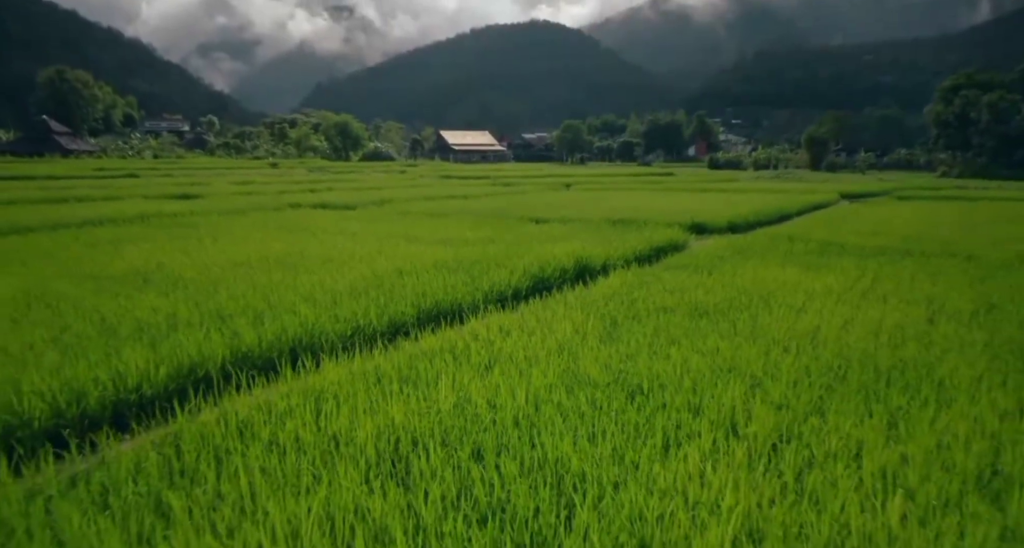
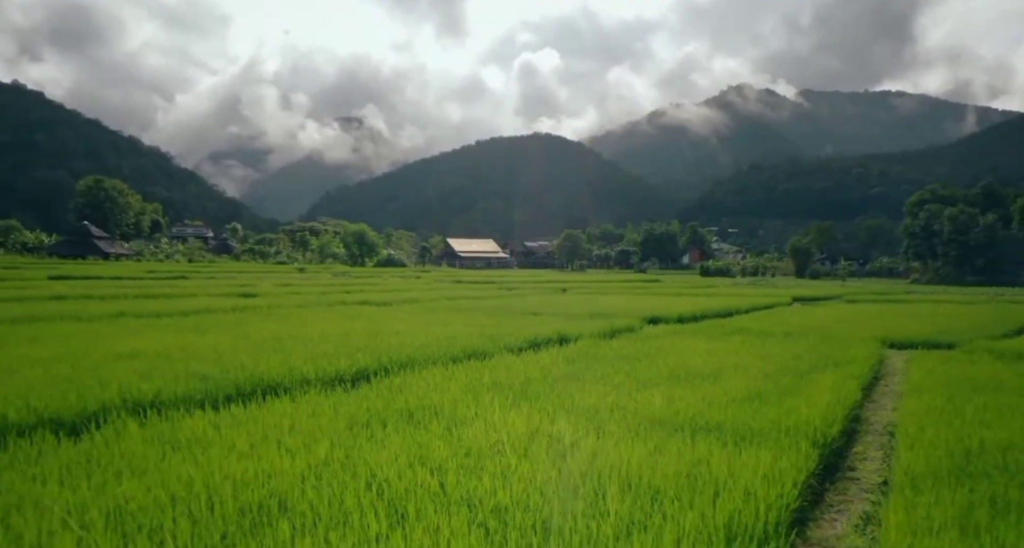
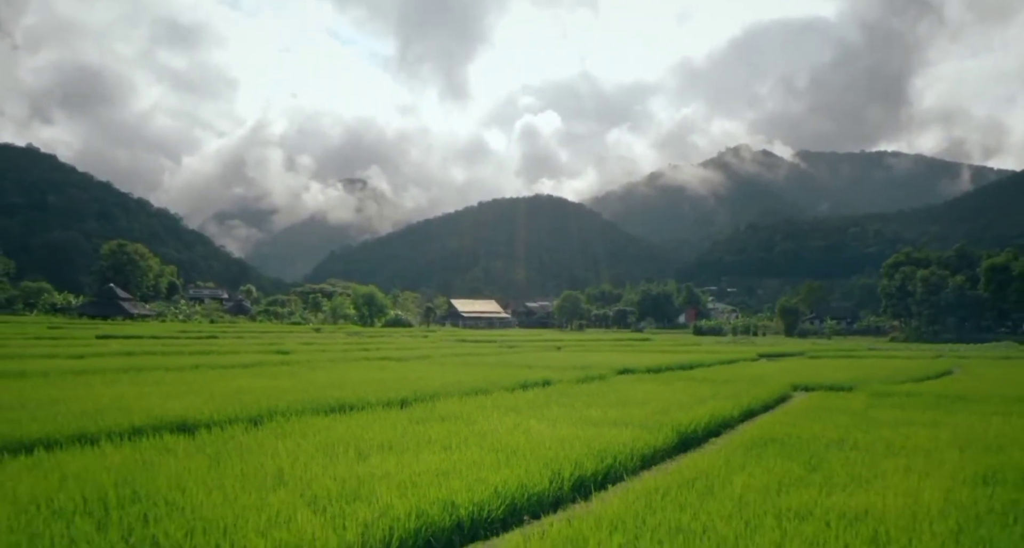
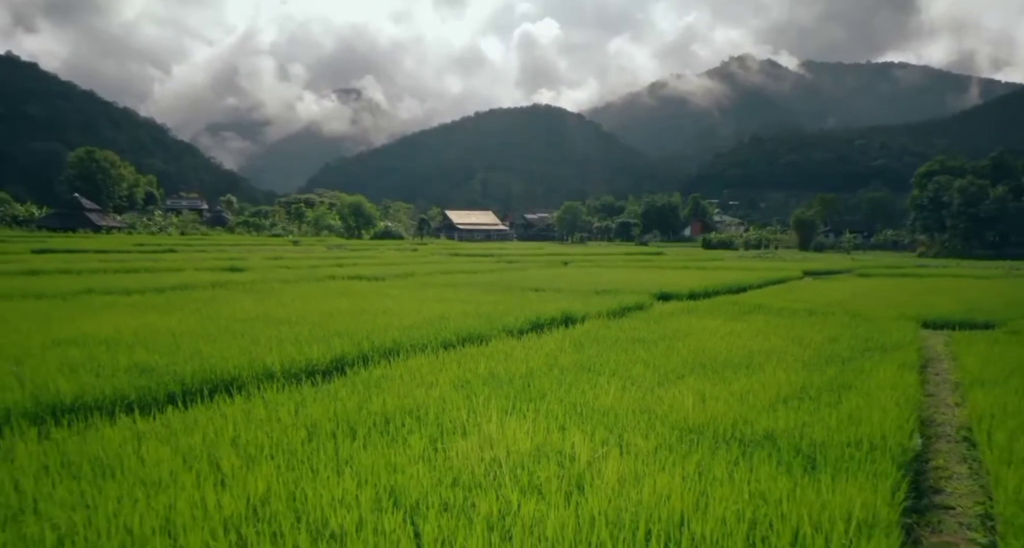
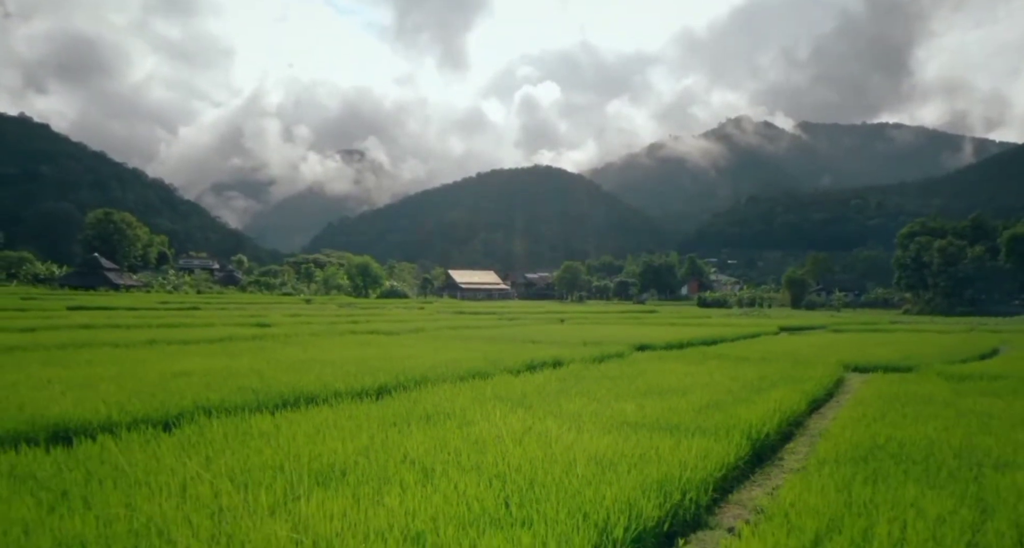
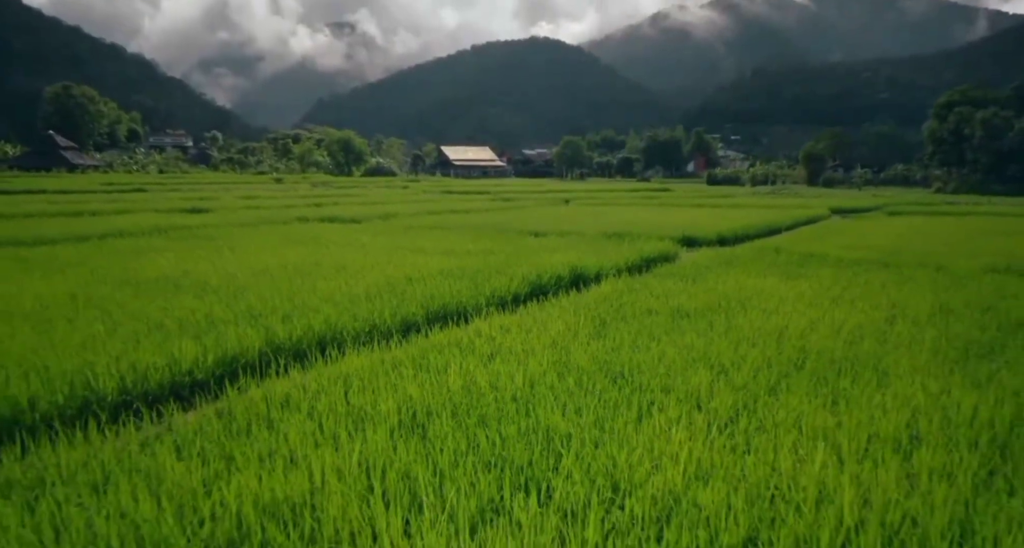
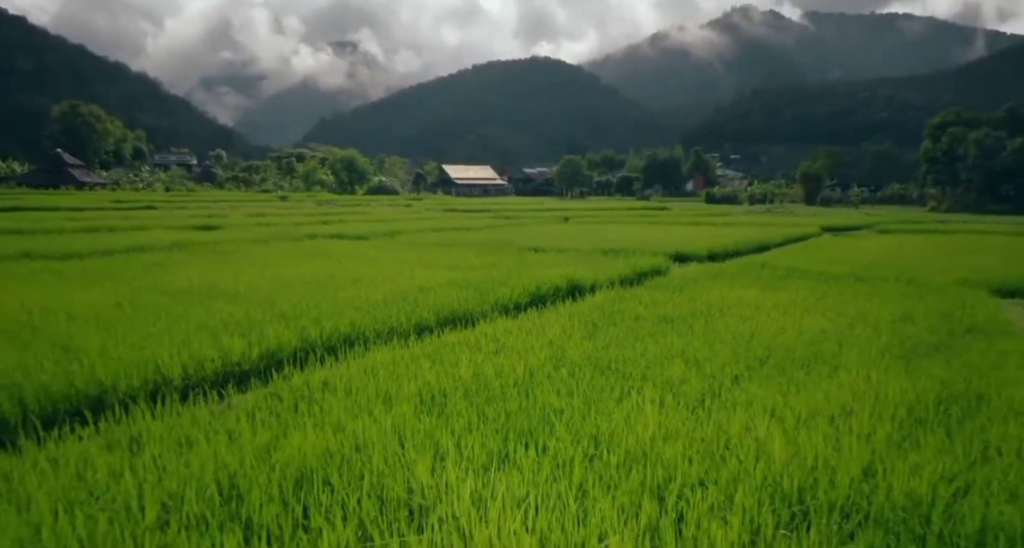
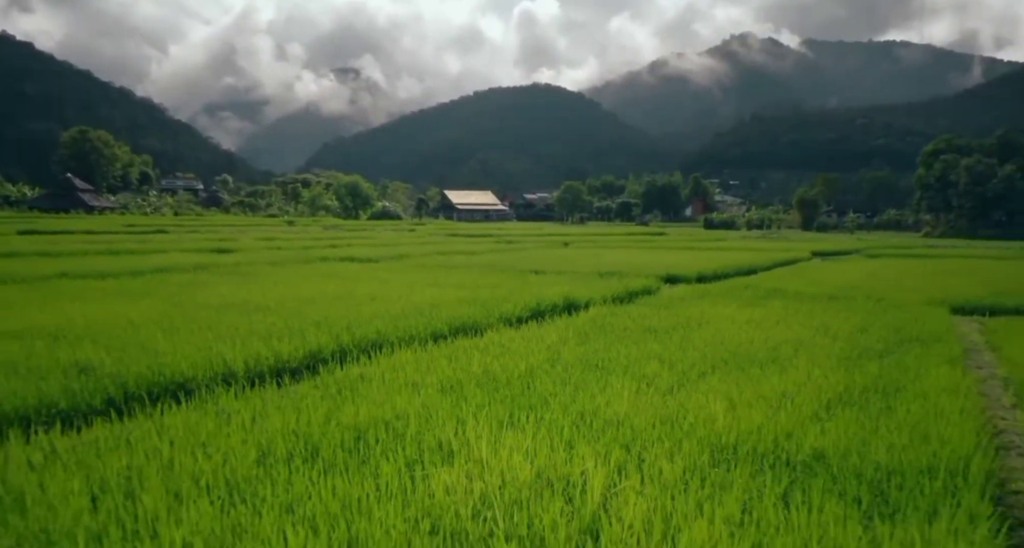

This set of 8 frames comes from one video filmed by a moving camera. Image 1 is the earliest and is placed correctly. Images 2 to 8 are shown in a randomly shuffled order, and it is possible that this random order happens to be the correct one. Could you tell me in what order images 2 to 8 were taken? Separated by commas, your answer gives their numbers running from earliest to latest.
6, 7, 8, 4, 2, 5, 3
